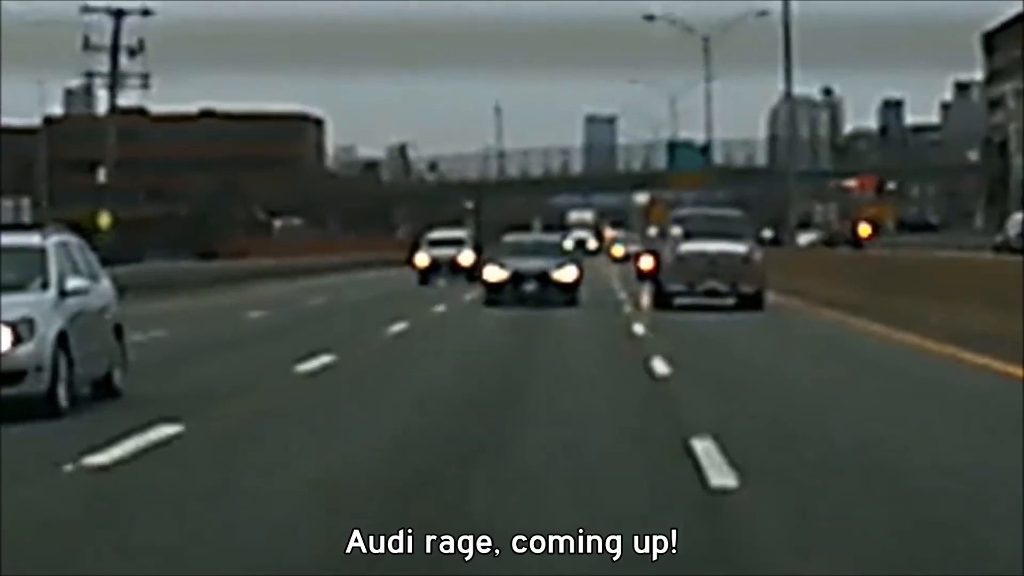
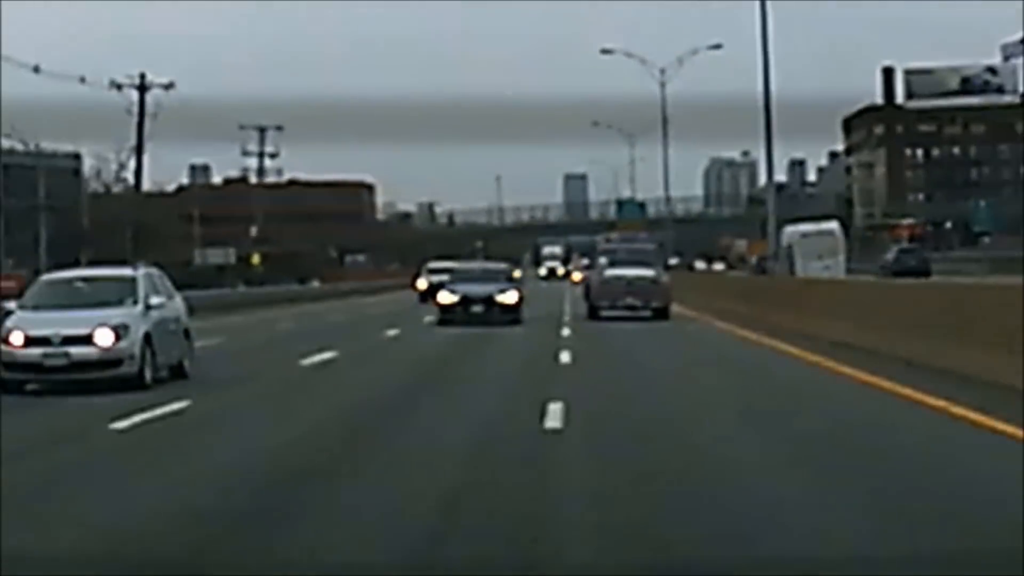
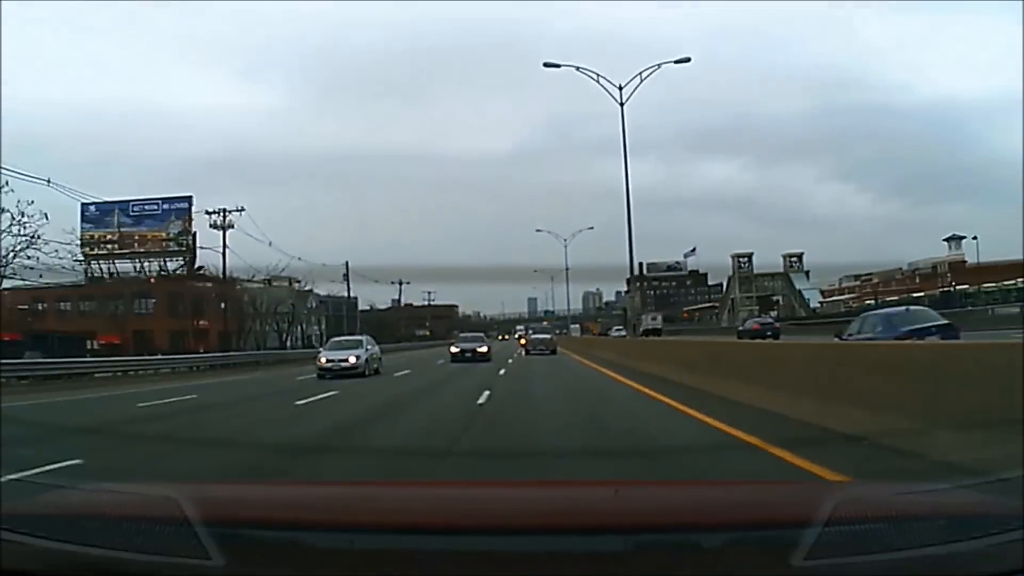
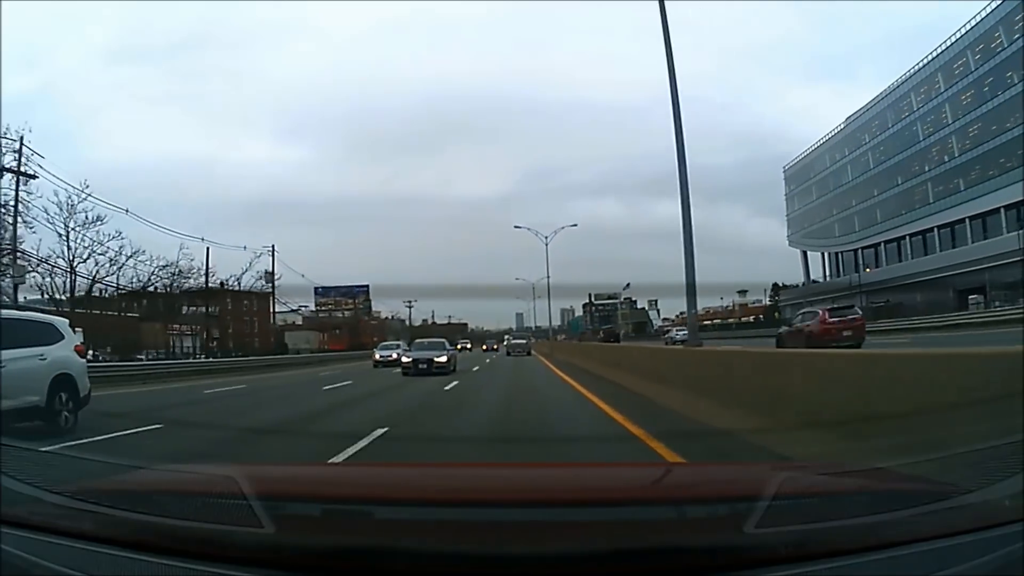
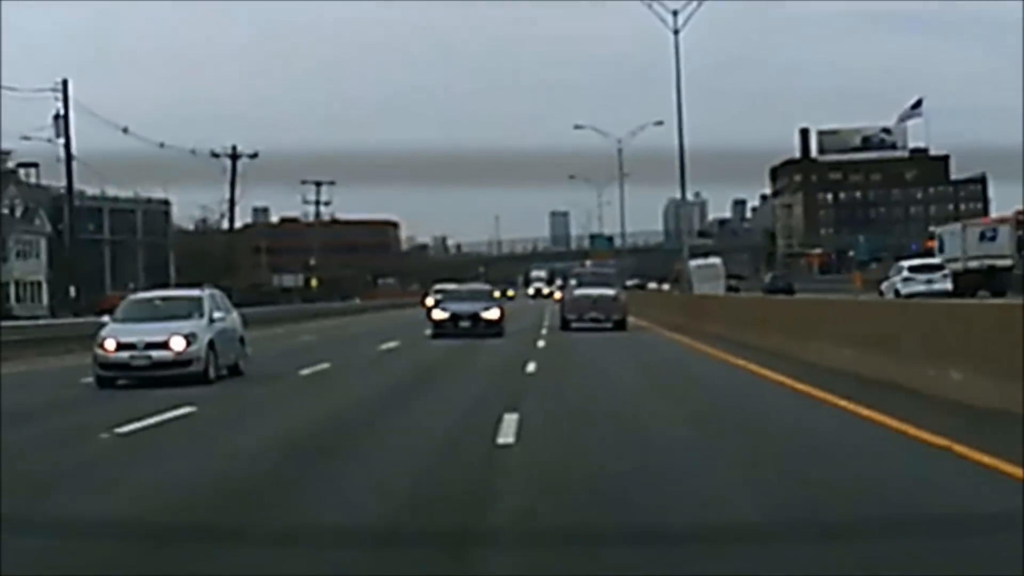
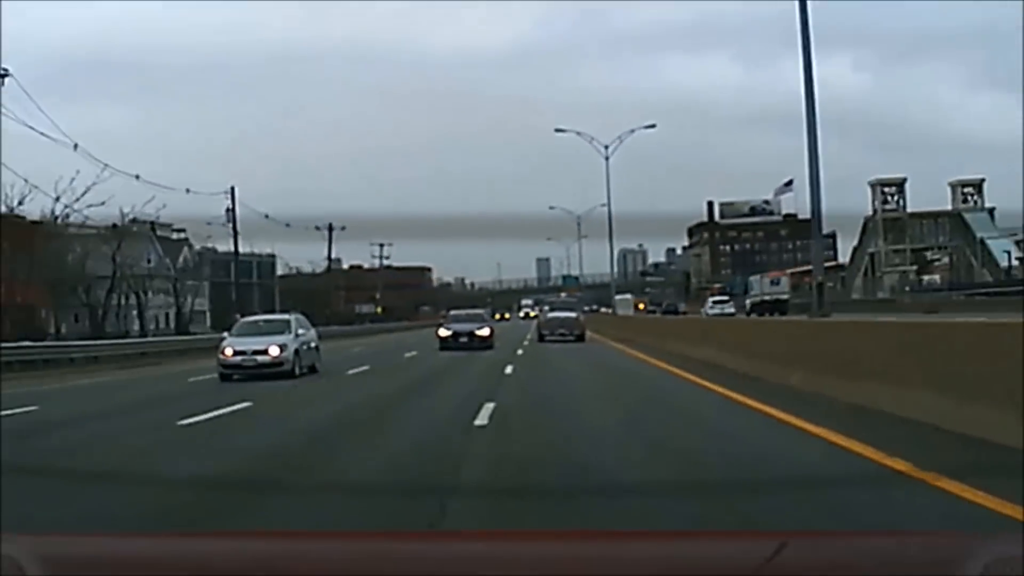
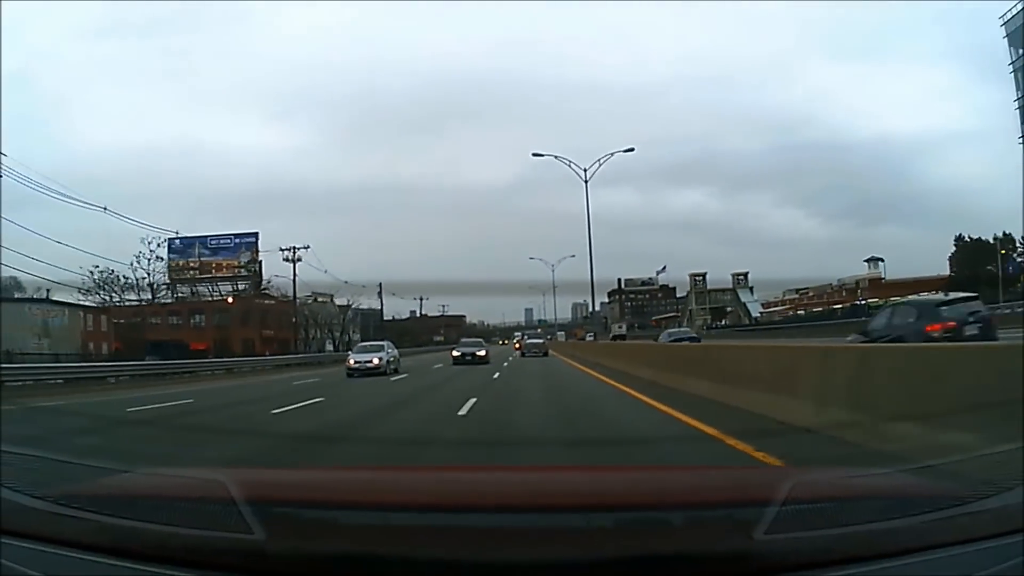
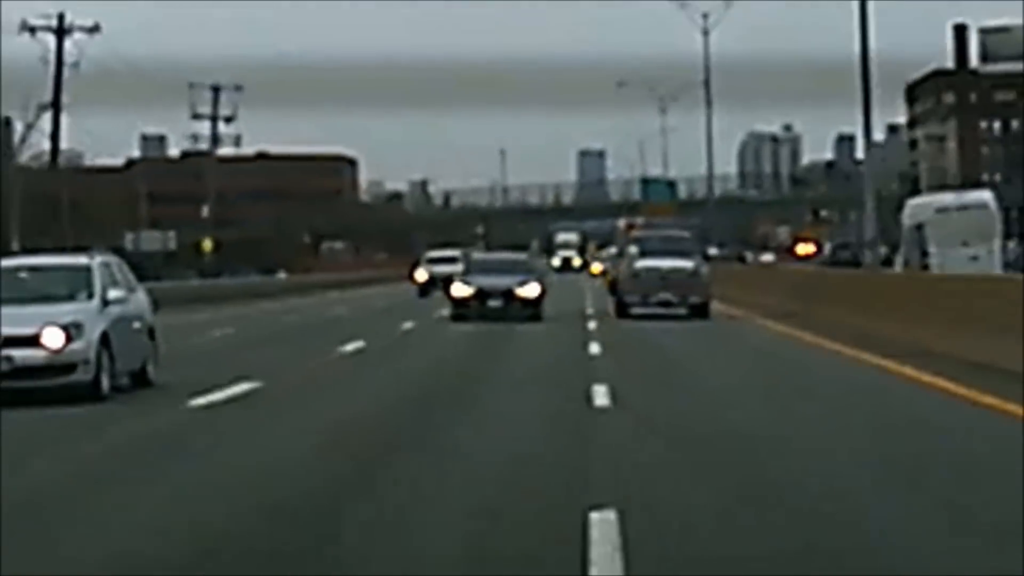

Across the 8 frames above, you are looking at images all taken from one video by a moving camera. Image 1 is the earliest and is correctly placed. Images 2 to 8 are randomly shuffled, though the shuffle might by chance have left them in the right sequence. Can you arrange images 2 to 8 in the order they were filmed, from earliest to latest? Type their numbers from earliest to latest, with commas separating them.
8, 2, 5, 6, 3, 7, 4
